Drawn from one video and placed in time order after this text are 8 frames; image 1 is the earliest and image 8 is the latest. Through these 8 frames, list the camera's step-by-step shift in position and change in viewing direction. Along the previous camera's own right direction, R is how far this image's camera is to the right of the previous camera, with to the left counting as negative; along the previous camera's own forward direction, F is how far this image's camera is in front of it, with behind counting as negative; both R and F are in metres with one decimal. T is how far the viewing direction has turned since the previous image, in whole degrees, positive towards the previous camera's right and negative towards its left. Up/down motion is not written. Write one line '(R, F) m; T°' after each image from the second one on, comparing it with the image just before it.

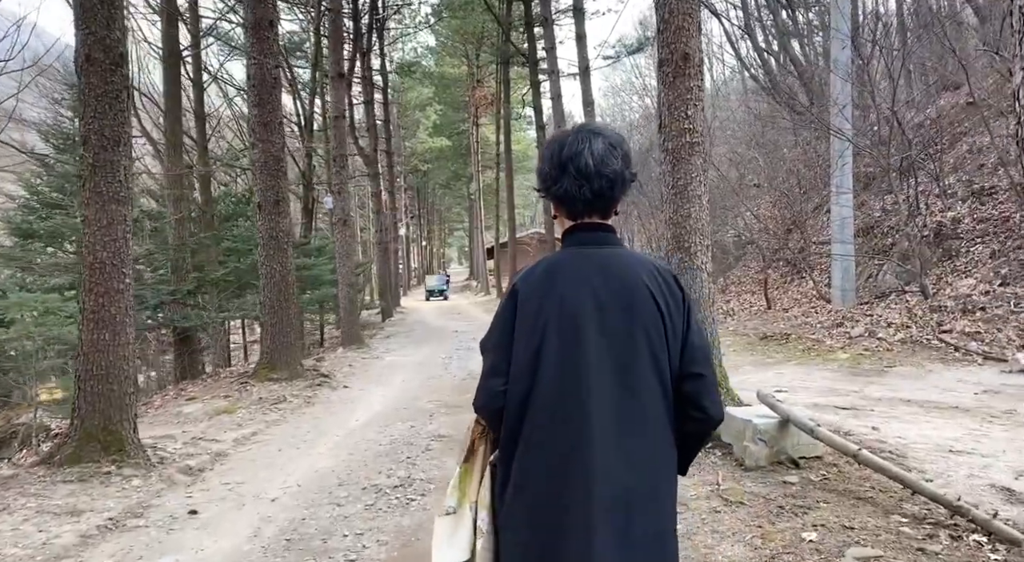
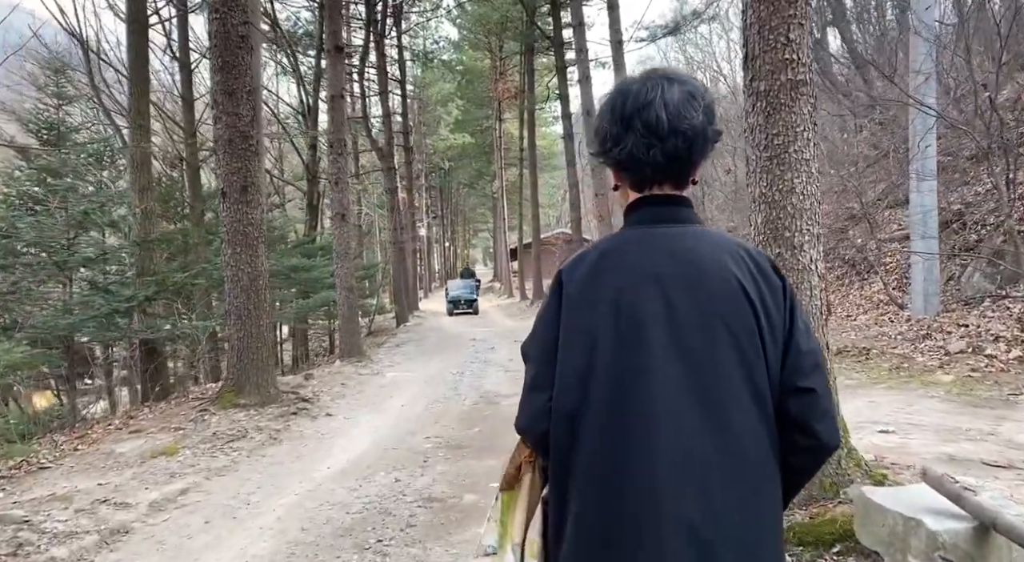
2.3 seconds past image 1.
(+0.1, +2.2) m; -2°
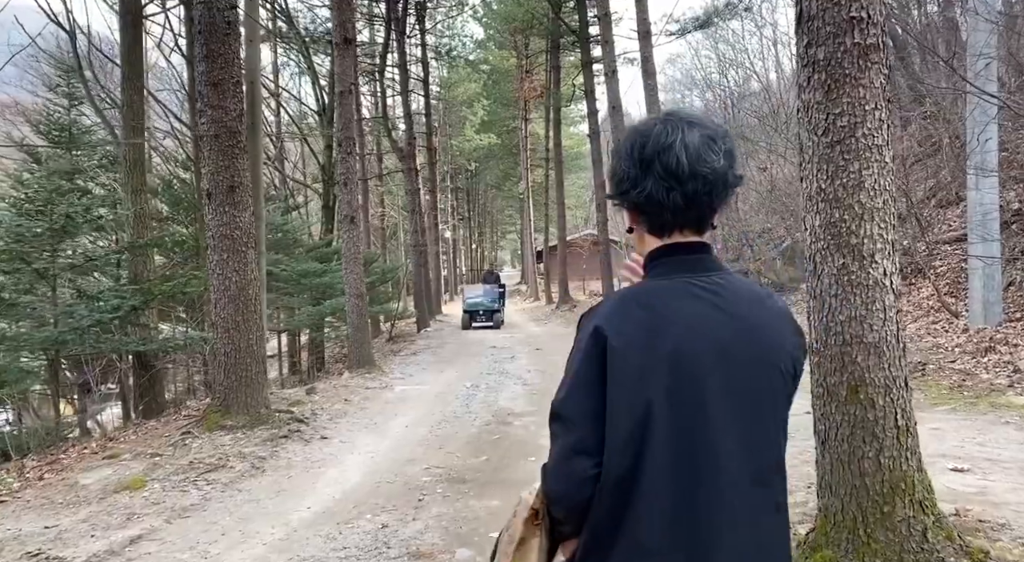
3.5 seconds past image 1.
(+0.2, +1.0) m; -2°
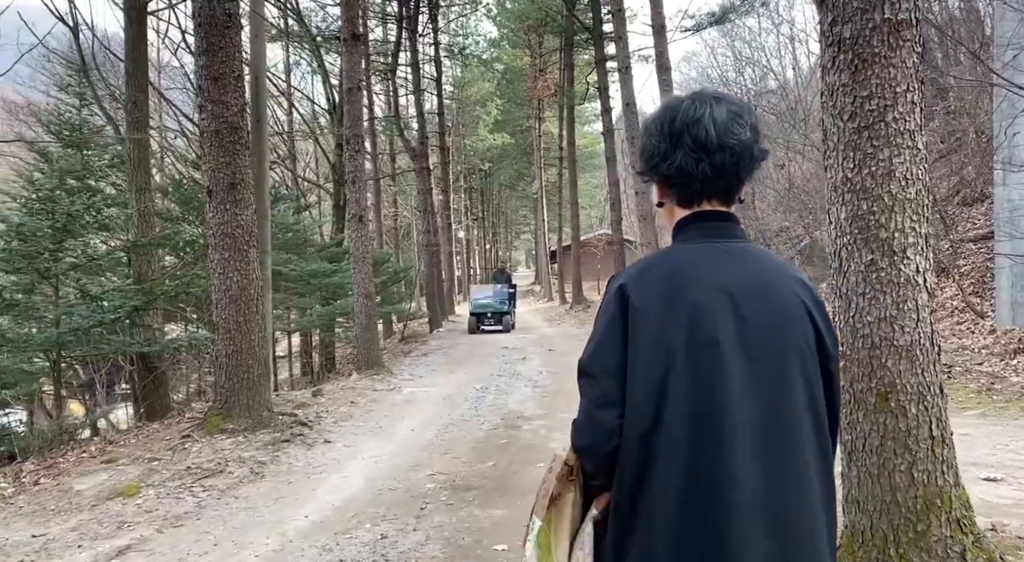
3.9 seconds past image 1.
(+0.1, +0.3) m; -1°
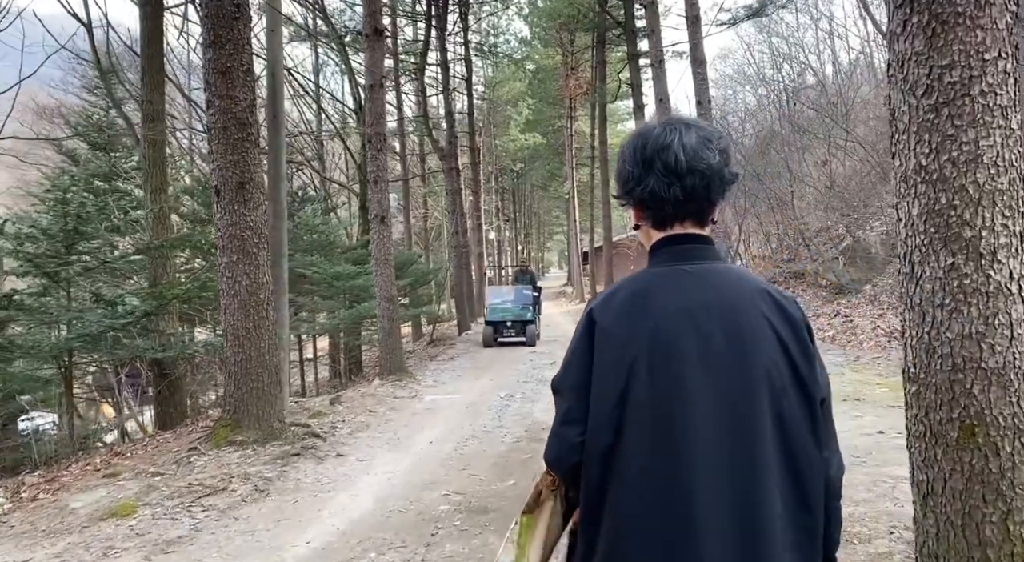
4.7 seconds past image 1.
(+0.1, +0.5) m; -2°
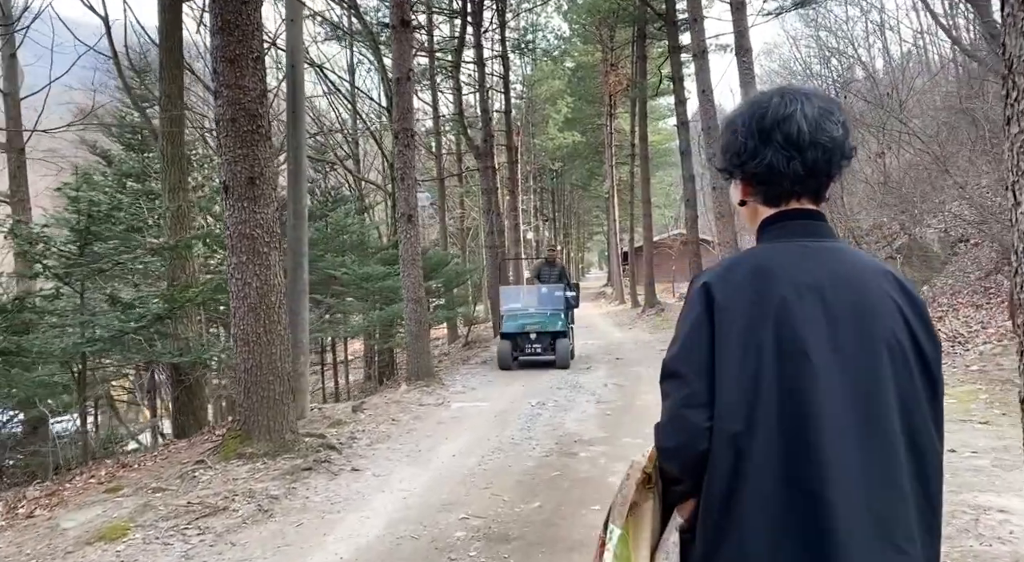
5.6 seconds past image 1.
(+0.1, +0.6) m; -3°
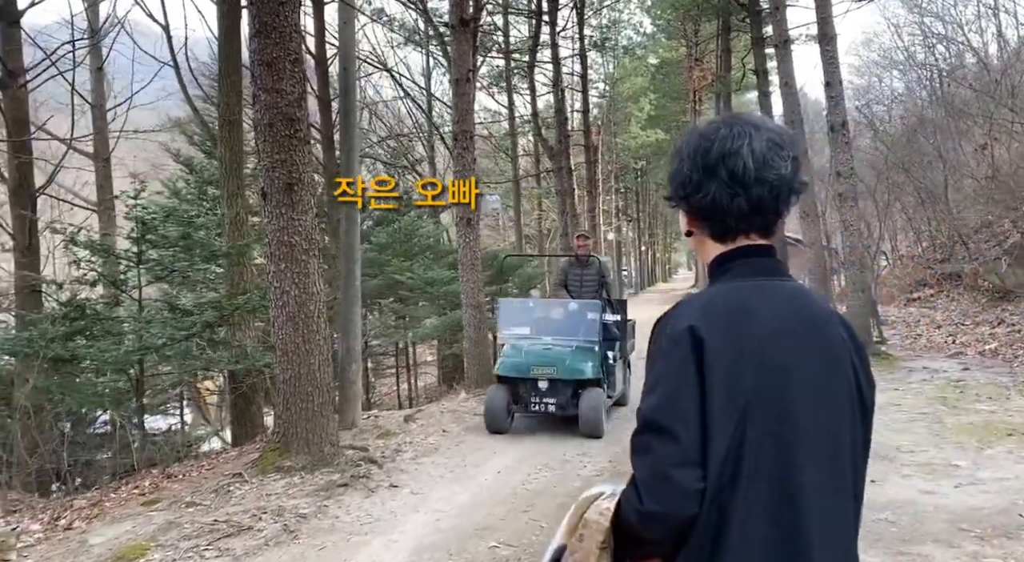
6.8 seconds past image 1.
(+0.4, +0.4) m; -6°
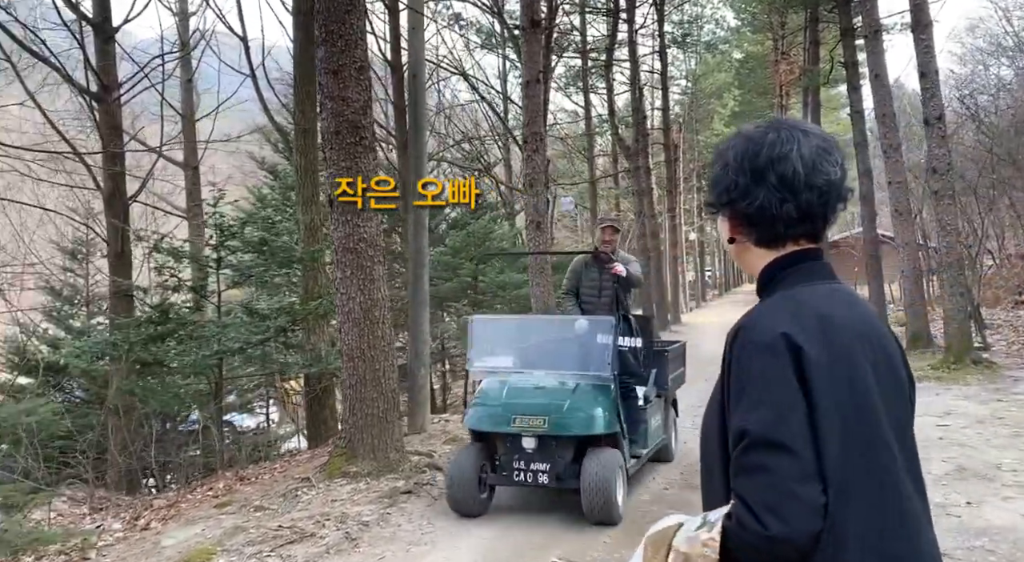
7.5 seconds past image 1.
(+0.2, +0.1) m; -6°
